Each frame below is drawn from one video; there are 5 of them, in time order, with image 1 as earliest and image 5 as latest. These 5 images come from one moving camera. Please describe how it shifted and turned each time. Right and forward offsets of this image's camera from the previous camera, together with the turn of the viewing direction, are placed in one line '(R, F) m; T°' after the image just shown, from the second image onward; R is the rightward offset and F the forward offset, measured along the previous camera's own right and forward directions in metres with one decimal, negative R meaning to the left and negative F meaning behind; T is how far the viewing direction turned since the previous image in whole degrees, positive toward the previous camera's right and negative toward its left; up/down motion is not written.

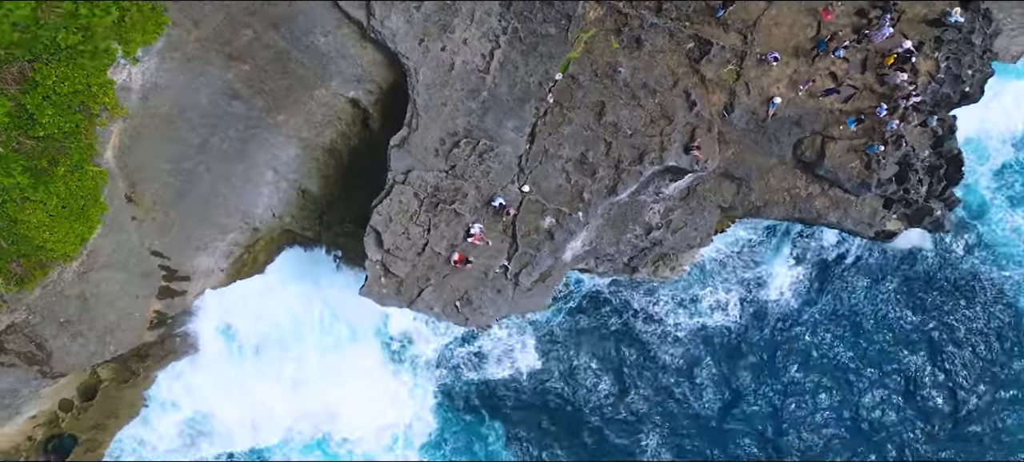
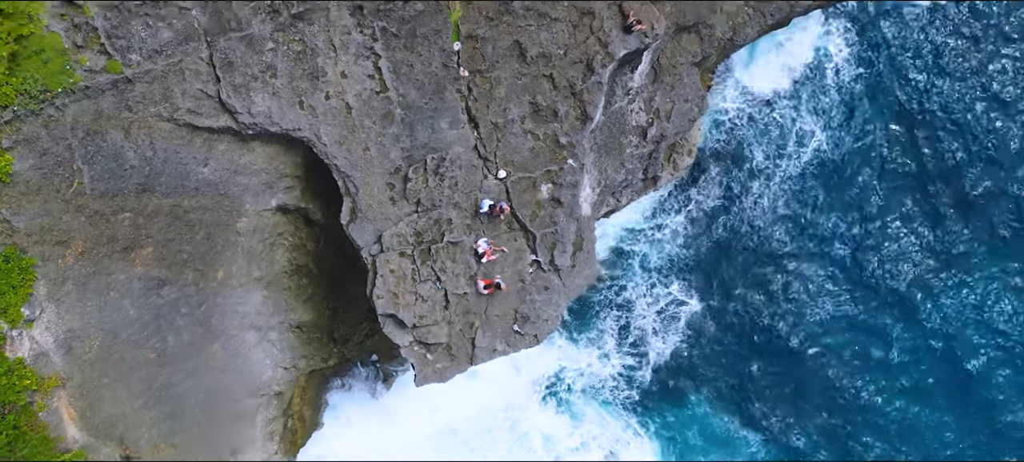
(0.0, +2.7) m; -1°
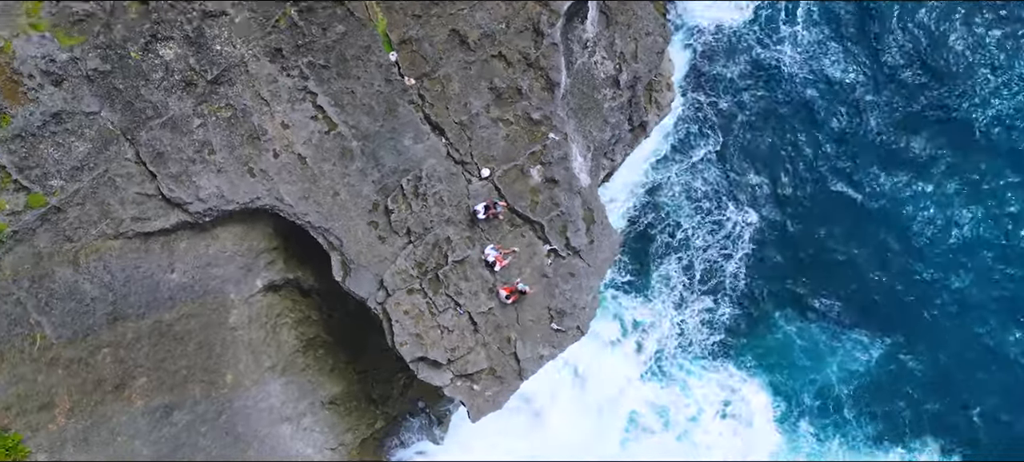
(0.0, +1.5) m; 0°
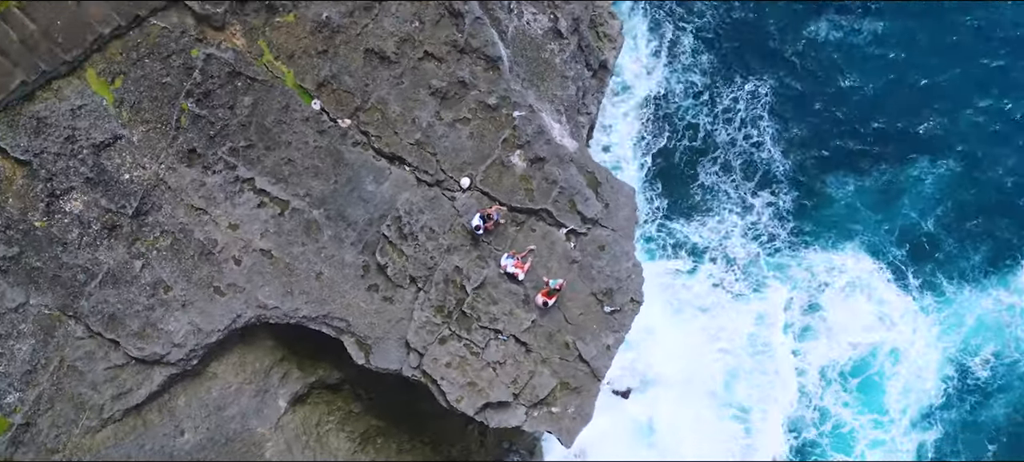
(0.0, +1.8) m; -1°
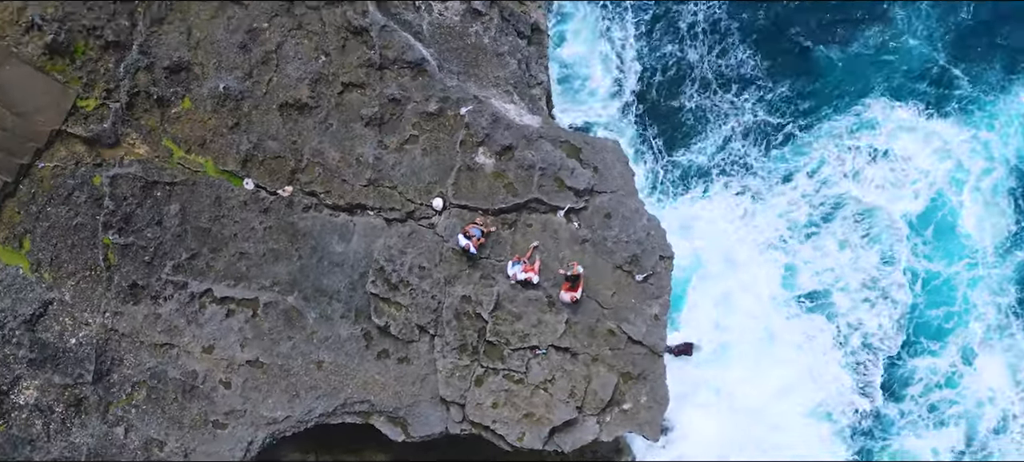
(+0.2, +1.6) m; 0°
